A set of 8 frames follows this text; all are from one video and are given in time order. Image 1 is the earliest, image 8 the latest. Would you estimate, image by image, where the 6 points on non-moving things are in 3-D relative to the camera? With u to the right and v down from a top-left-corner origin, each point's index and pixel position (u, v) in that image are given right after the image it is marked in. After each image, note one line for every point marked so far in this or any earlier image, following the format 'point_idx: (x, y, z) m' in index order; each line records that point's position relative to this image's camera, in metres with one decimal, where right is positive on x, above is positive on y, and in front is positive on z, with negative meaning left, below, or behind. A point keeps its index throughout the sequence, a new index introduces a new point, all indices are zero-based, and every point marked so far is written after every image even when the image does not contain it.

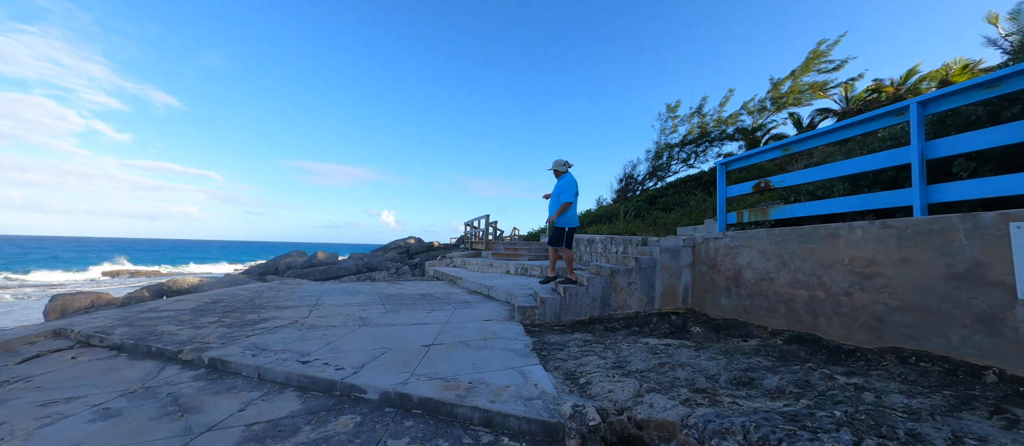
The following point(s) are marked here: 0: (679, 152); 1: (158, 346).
0: (+8.5, +3.6, +17.0) m
1: (-2.6, -0.9, +2.5) m
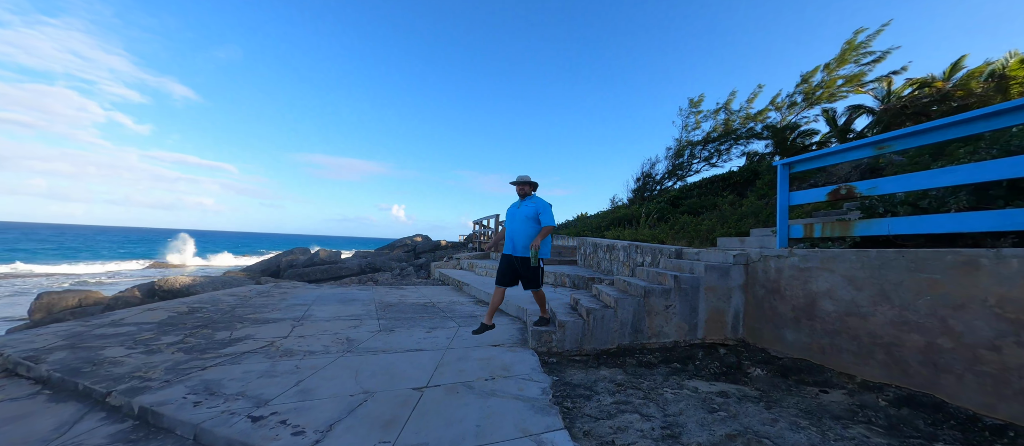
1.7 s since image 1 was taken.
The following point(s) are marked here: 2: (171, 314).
0: (+9.2, +3.5, +16.0) m
1: (-2.5, -0.9, +2.0) m
2: (-3.6, -1.0, +3.5) m
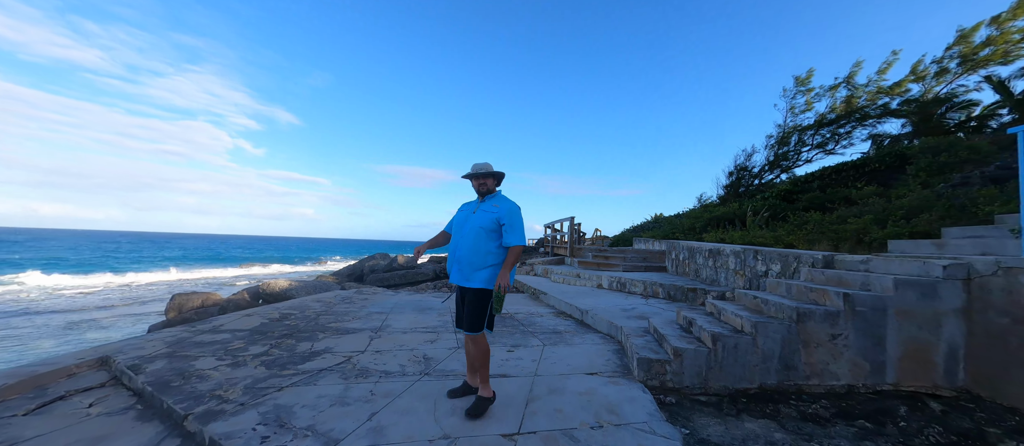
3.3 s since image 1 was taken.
0: (+12.2, +3.6, +13.5) m
1: (-1.9, -1.0, +1.8) m
2: (-2.7, -1.1, +3.6) m
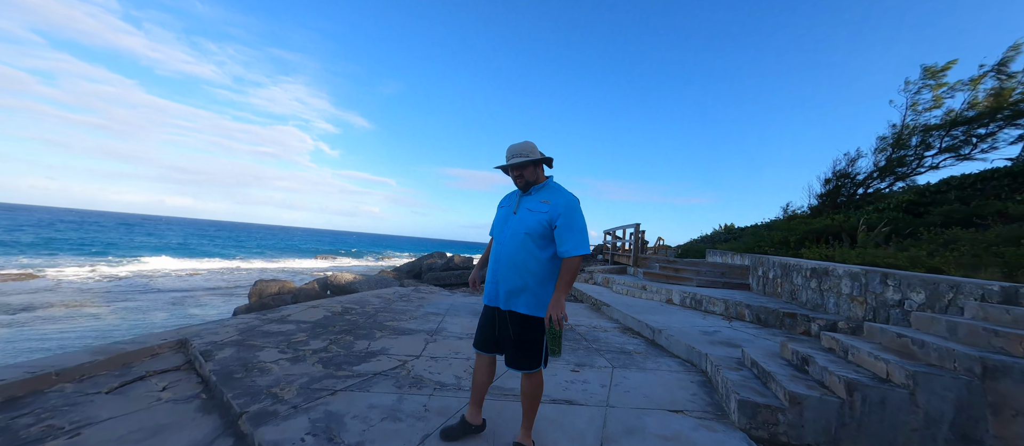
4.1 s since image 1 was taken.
0: (+14.4, +3.0, +11.1) m
1: (-1.5, -0.9, +1.8) m
2: (-2.0, -1.0, +3.6) m
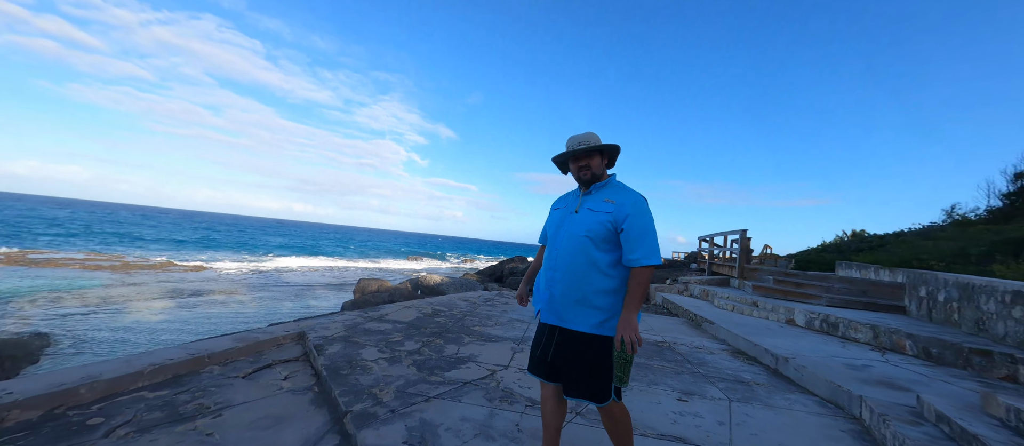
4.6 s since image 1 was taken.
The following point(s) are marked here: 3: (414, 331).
0: (+16.6, +2.8, +7.5) m
1: (-1.0, -0.9, +1.8) m
2: (-1.1, -1.0, +3.8) m
3: (-0.9, -1.0, +3.1) m
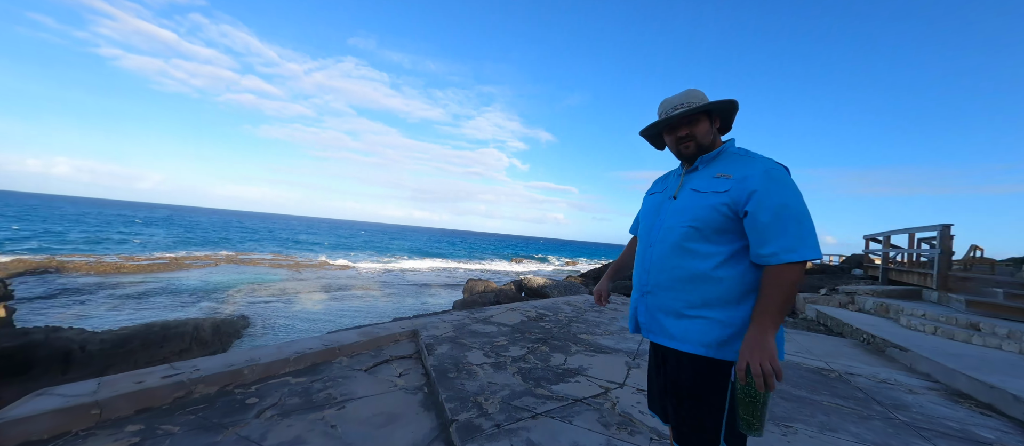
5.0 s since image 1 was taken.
0: (+18.0, +3.3, +2.0) m
1: (-0.4, -0.9, +1.8) m
2: (+0.1, -1.1, +3.7) m
3: (+0.1, -1.0, +3.0) m
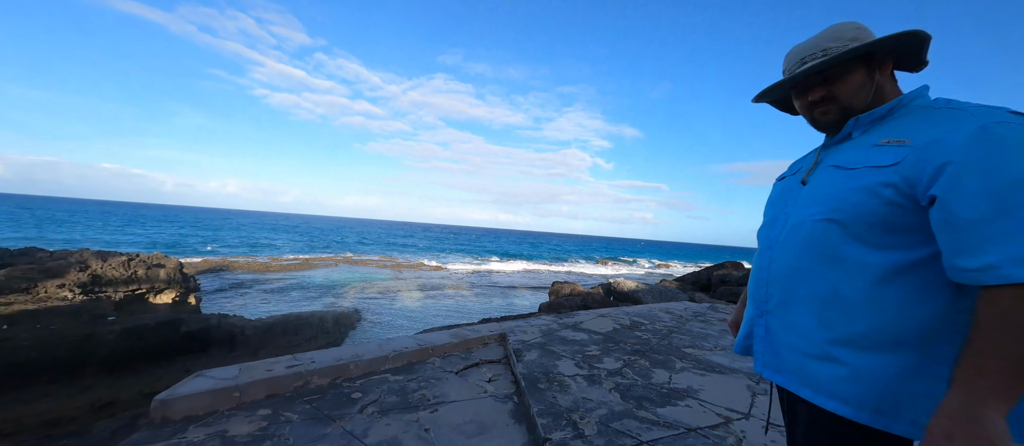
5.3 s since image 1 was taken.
0: (+17.9, +3.7, -2.5) m
1: (+0.1, -0.9, +1.7) m
2: (+1.1, -1.0, +3.4) m
3: (+0.8, -1.0, +2.7) m
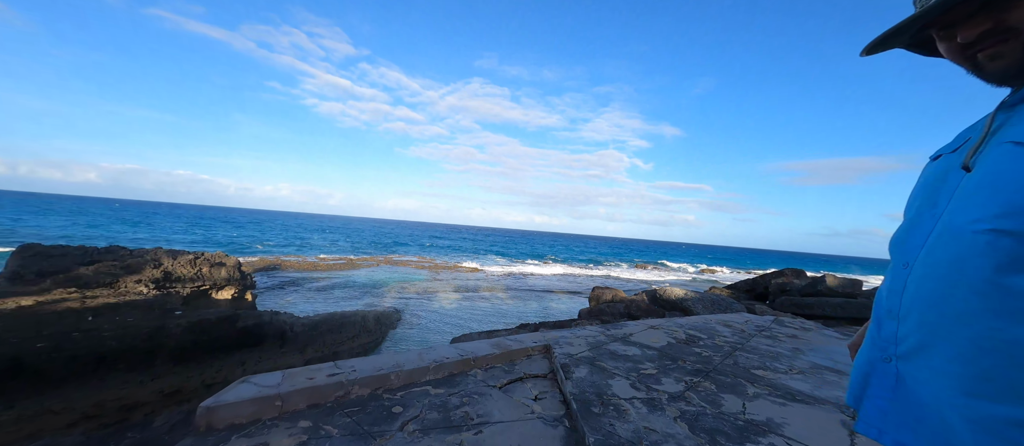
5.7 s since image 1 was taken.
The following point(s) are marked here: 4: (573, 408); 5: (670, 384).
0: (+17.6, +3.7, -4.5) m
1: (+0.4, -1.0, +1.5) m
2: (+1.5, -1.1, +3.1) m
3: (+1.2, -1.0, +2.5) m
4: (+0.3, -1.0, +1.7) m
5: (+1.0, -1.0, +2.1) m
